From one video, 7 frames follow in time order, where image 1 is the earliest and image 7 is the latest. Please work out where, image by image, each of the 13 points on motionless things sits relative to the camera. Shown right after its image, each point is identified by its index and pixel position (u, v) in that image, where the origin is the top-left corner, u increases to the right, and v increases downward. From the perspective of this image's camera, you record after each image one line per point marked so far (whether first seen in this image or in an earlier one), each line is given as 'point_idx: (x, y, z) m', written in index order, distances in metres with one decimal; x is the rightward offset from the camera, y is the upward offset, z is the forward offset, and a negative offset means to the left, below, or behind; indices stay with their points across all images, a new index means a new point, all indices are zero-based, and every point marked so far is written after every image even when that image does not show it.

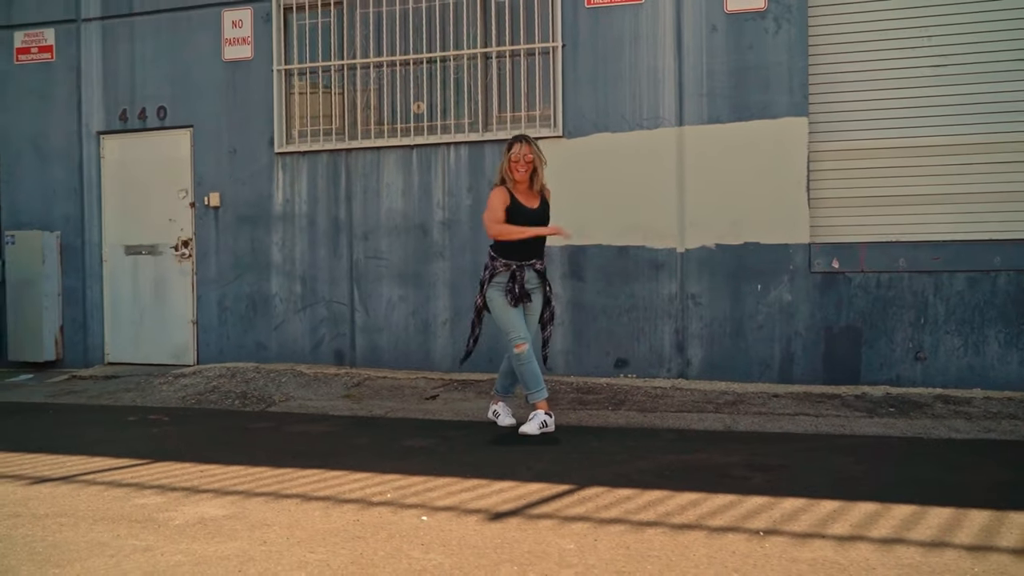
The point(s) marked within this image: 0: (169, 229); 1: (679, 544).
0: (-4.4, +0.8, +9.0) m
1: (+0.7, -1.1, +3.1) m
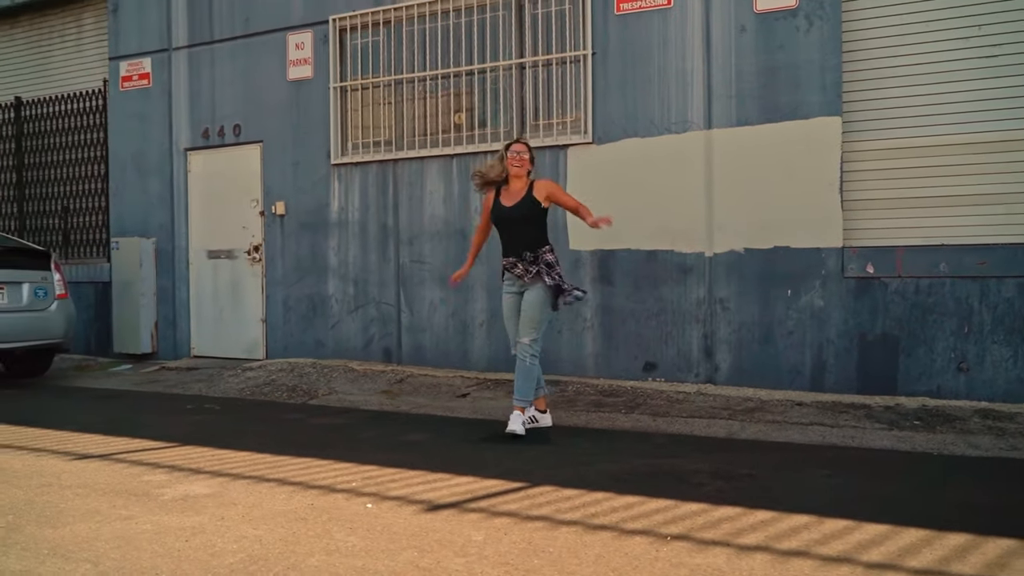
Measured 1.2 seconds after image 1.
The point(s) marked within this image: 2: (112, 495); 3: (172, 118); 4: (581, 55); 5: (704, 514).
0: (-3.8, +0.7, +9.9) m
1: (+0.3, -1.2, +3.3) m
2: (-2.3, -1.2, +4.0) m
3: (-5.0, +2.5, +10.3) m
4: (+0.8, +2.6, +7.9) m
5: (+1.0, -1.2, +3.7) m
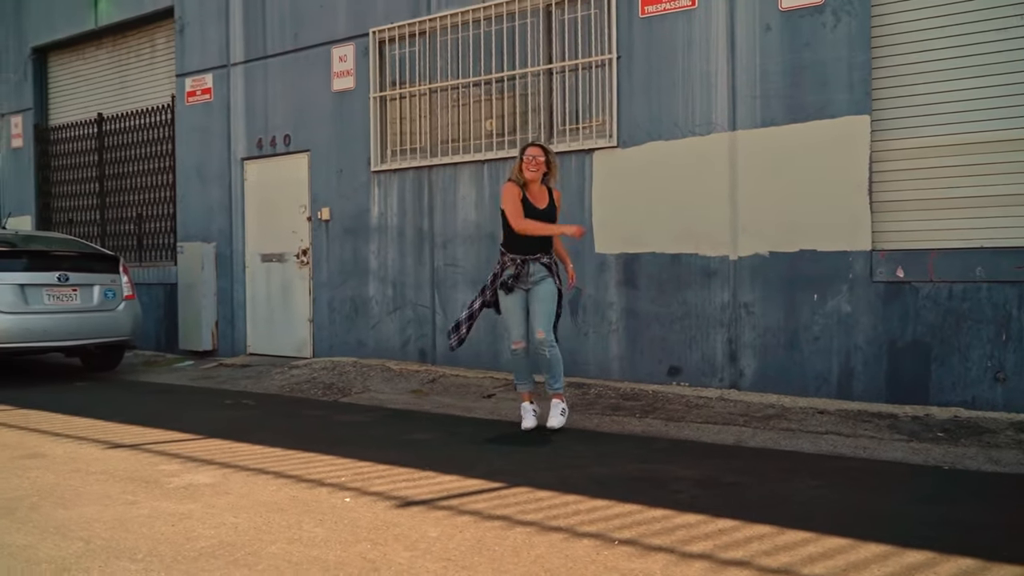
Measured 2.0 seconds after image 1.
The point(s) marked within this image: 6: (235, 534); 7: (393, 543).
0: (-3.3, +0.7, +10.4) m
1: (+0.1, -1.2, +3.4) m
2: (-2.4, -1.2, +4.4) m
3: (-4.4, +2.5, +11.0) m
4: (+1.1, +2.6, +8.0) m
5: (+0.8, -1.2, +3.7) m
6: (-1.4, -1.2, +3.5) m
7: (-0.6, -1.2, +3.3) m
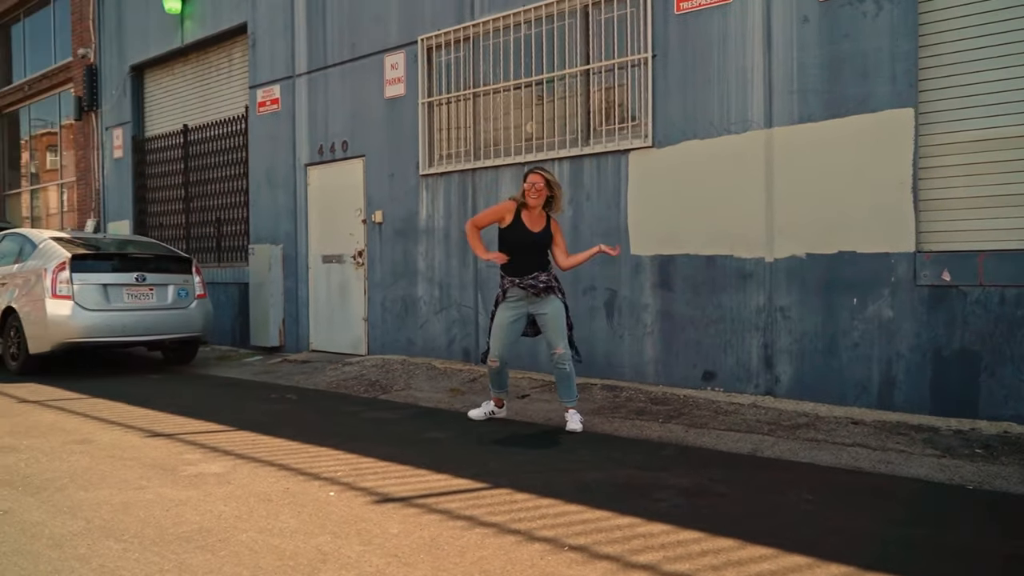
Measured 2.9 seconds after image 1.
0: (-2.5, +0.7, +10.9) m
1: (-0.2, -1.3, +3.4) m
2: (-2.5, -1.2, +4.8) m
3: (-3.6, +2.5, +11.6) m
4: (+1.5, +2.6, +7.8) m
5: (+0.6, -1.3, +3.7) m
6: (-1.6, -1.3, +3.8) m
7: (-0.8, -1.3, +3.5) m
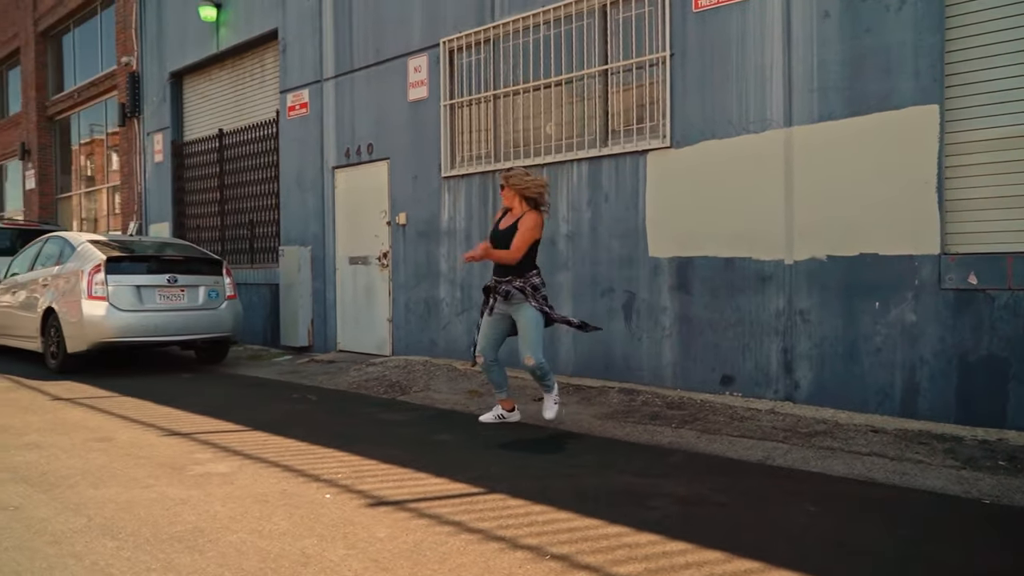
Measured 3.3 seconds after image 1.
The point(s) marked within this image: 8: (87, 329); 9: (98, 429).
0: (-2.2, +0.7, +11.0) m
1: (-0.2, -1.3, +3.4) m
2: (-2.5, -1.3, +4.9) m
3: (-3.2, +2.5, +11.8) m
4: (+1.6, +2.6, +7.7) m
5: (+0.5, -1.3, +3.6) m
6: (-1.7, -1.3, +3.8) m
7: (-0.9, -1.3, +3.5) m
8: (-5.9, -0.6, +9.6) m
9: (-3.7, -1.3, +6.2) m
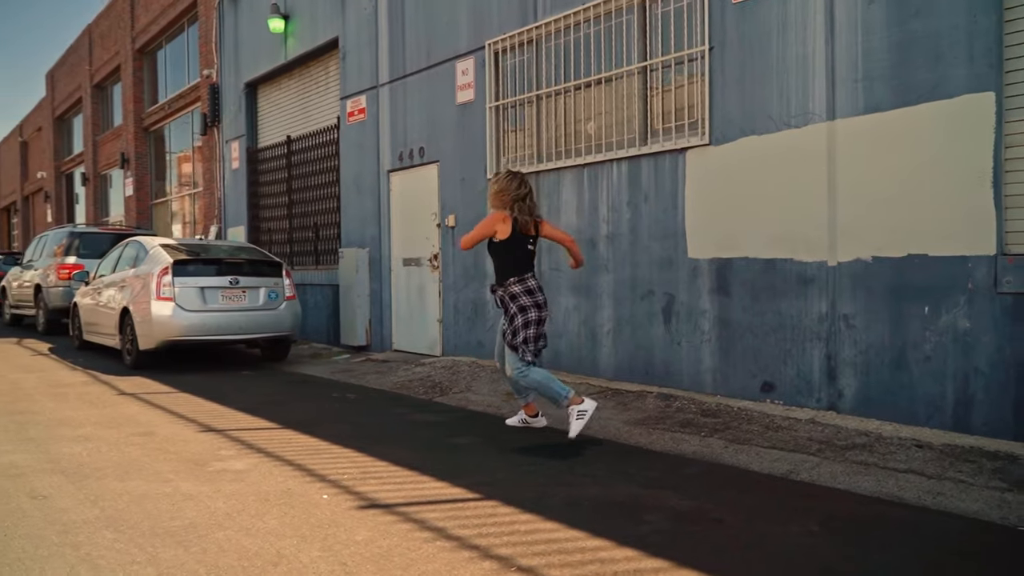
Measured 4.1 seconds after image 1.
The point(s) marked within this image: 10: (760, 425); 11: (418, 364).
0: (-1.4, +0.7, +11.2) m
1: (-0.4, -1.3, +3.4) m
2: (-2.5, -1.3, +5.2) m
3: (-2.3, +2.5, +12.1) m
4: (+2.0, +2.5, +7.5) m
5: (+0.4, -1.3, +3.5) m
6: (-1.7, -1.3, +4.0) m
7: (-1.0, -1.3, +3.6) m
8: (-5.2, -0.6, +10.2) m
9: (-3.5, -1.3, +6.6) m
10: (+2.3, -1.2, +6.4) m
11: (-1.4, -1.1, +10.4) m
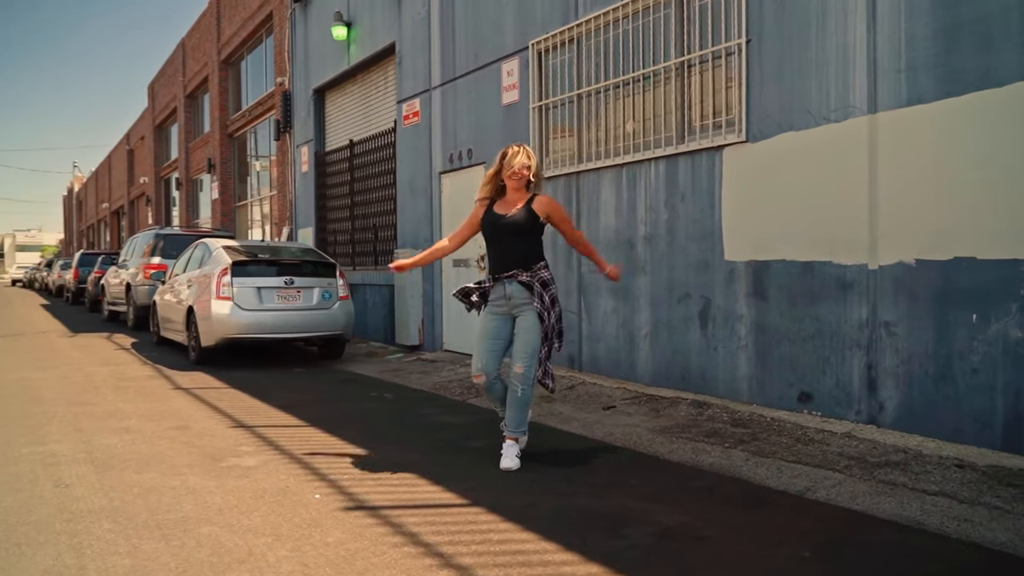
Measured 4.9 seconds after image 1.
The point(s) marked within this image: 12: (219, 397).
0: (-0.6, +0.7, +11.2) m
1: (-0.6, -1.4, +3.4) m
2: (-2.4, -1.3, +5.4) m
3: (-1.4, +2.5, +12.2) m
4: (+2.3, +2.5, +7.1) m
5: (+0.2, -1.4, +3.4) m
6: (-1.9, -1.3, +4.2) m
7: (-1.2, -1.3, +3.7) m
8: (-4.6, -0.6, +10.8) m
9: (-3.3, -1.3, +7.0) m
10: (+2.4, -1.3, +6.0) m
11: (-0.8, -1.1, +10.4) m
12: (-3.4, -1.3, +8.2) m
